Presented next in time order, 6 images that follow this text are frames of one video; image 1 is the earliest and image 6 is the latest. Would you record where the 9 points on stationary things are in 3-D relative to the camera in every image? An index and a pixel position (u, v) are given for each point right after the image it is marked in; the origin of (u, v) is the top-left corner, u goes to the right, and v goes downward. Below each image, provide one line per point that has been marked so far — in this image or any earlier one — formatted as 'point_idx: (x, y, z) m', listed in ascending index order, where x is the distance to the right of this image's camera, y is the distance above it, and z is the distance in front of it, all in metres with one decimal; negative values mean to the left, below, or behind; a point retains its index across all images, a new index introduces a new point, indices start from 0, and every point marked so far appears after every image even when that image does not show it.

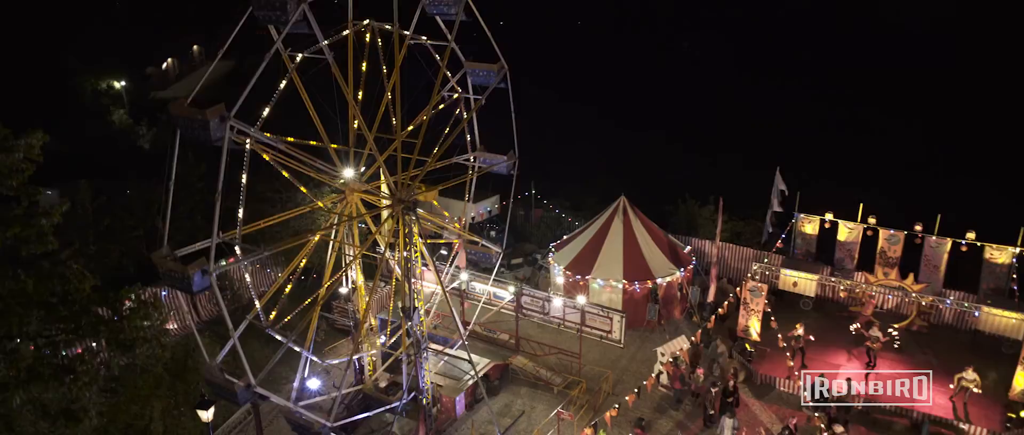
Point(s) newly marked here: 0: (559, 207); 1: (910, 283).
0: (+0.9, +0.3, +18.4) m
1: (+6.7, -1.1, +13.0) m
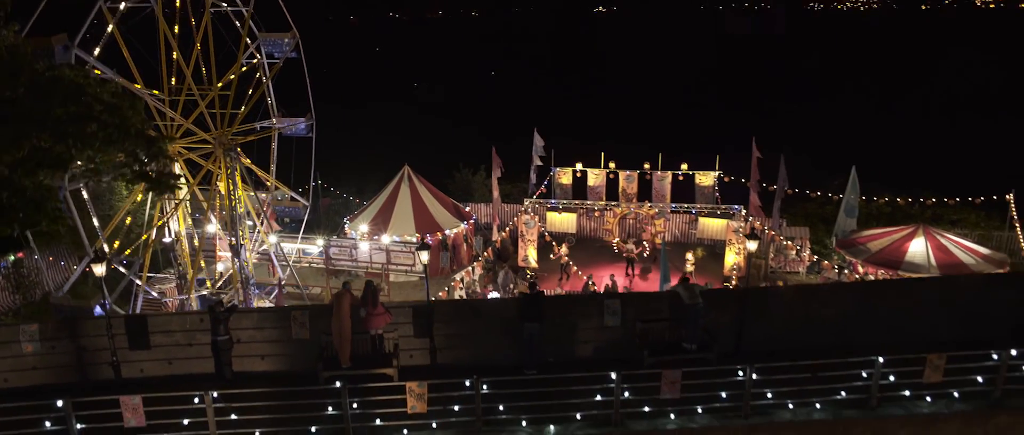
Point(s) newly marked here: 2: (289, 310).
0: (-4.2, +0.6, +20.4) m
1: (+2.8, +0.2, +16.5) m
2: (-2.1, -0.9, +7.3) m
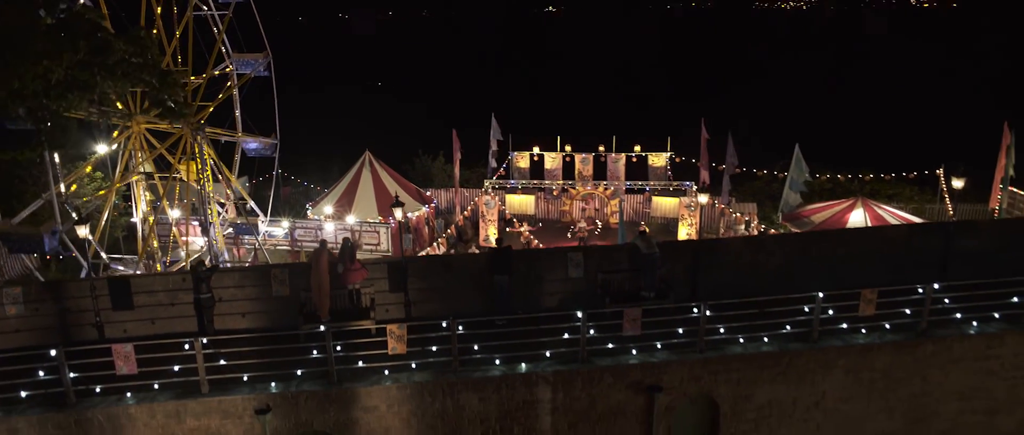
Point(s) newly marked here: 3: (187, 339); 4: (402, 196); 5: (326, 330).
0: (-5.2, +0.9, +20.6) m
1: (+1.9, +0.7, +17.1) m
2: (-2.4, -0.5, +7.7) m
3: (-2.7, -1.0, +6.5) m
4: (-2.3, +0.5, +16.7) m
5: (-1.6, -0.9, +6.7) m
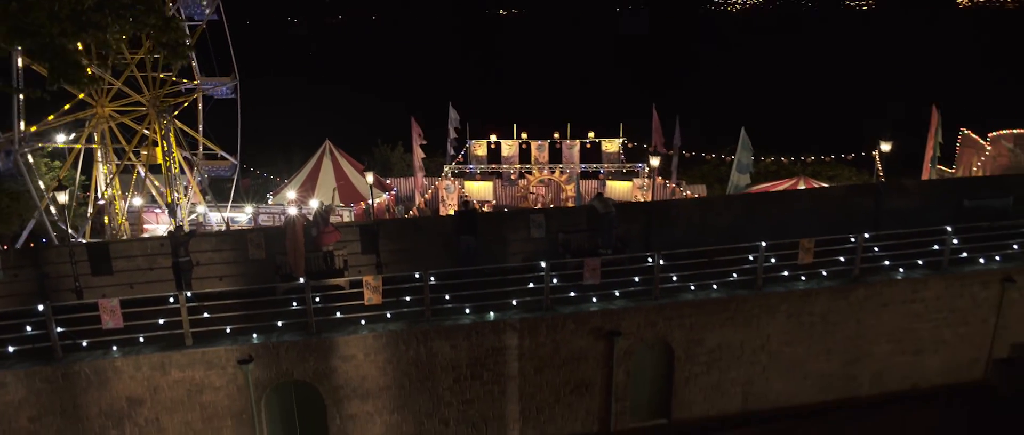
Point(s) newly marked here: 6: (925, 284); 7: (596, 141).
0: (-6.4, +1.2, +20.8) m
1: (+1.0, +1.0, +17.7) m
2: (-2.7, -0.2, +8.0) m
3: (-3.0, -0.7, +6.8) m
4: (-3.2, +0.7, +17.0) m
5: (-1.9, -0.6, +7.1) m
6: (+4.3, -0.7, +8.2) m
7: (+2.0, +1.8, +18.5) m
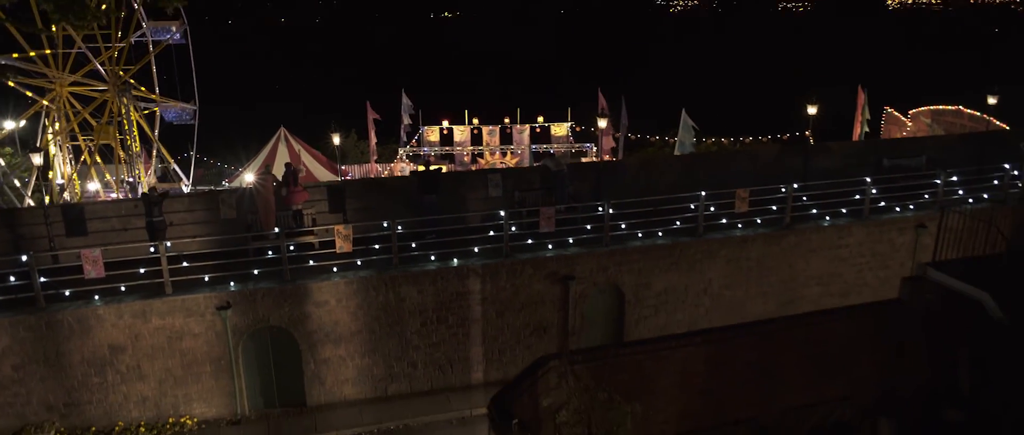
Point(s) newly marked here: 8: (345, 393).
0: (-7.6, +1.4, +20.9) m
1: (-0.1, +1.5, +18.3) m
2: (-3.1, +0.3, +8.4) m
3: (-3.3, -0.2, +7.2) m
4: (-4.2, +1.1, +17.3) m
5: (-2.2, -0.1, +7.5) m
6: (+3.9, -0.1, +9.1) m
7: (+0.8, +2.2, +19.2) m
8: (-1.7, -1.8, +7.9) m
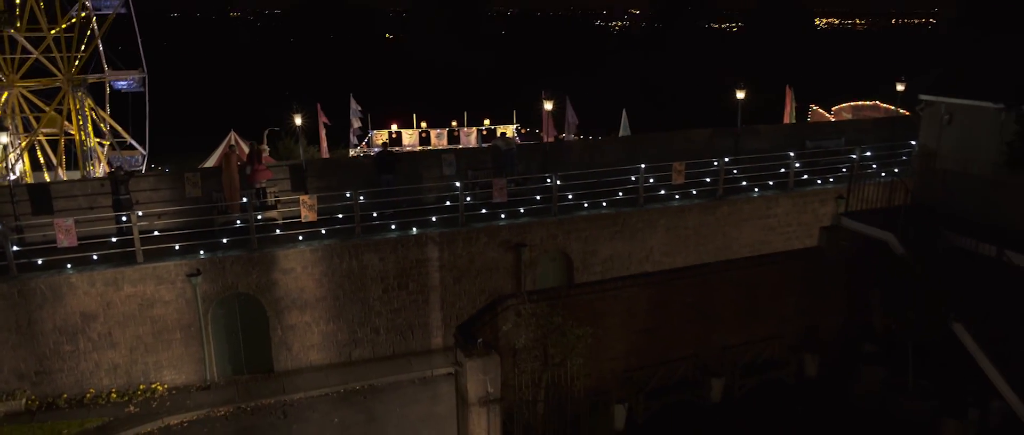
0: (-9.0, +1.2, +20.9) m
1: (-1.3, +1.5, +18.9) m
2: (-3.6, +0.5, +8.7) m
3: (-3.7, 0.0, +7.5) m
4: (-5.4, +1.1, +17.6) m
5: (-2.7, +0.1, +7.9) m
6: (+3.3, +0.2, +9.9) m
7: (-0.5, +2.3, +19.8) m
8: (-2.1, -1.5, +8.3) m
